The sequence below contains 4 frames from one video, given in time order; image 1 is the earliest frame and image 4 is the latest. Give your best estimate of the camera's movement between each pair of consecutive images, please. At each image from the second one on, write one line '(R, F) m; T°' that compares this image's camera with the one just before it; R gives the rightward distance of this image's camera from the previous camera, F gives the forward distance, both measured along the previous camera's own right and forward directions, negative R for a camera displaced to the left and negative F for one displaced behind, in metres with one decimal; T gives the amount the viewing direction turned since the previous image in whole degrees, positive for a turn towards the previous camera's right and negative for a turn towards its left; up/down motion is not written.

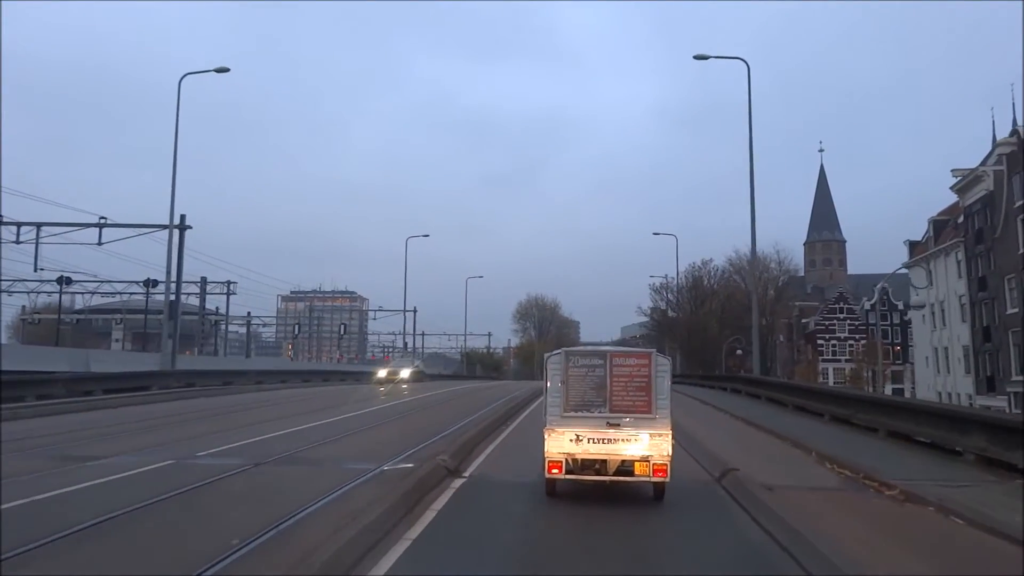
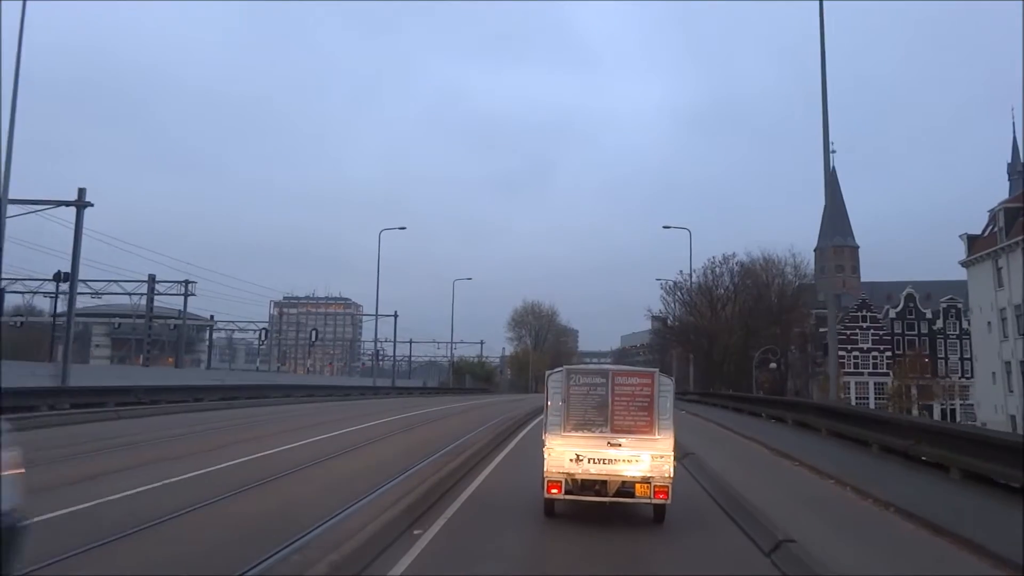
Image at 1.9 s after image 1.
(+0.1, +0.9) m; 0°
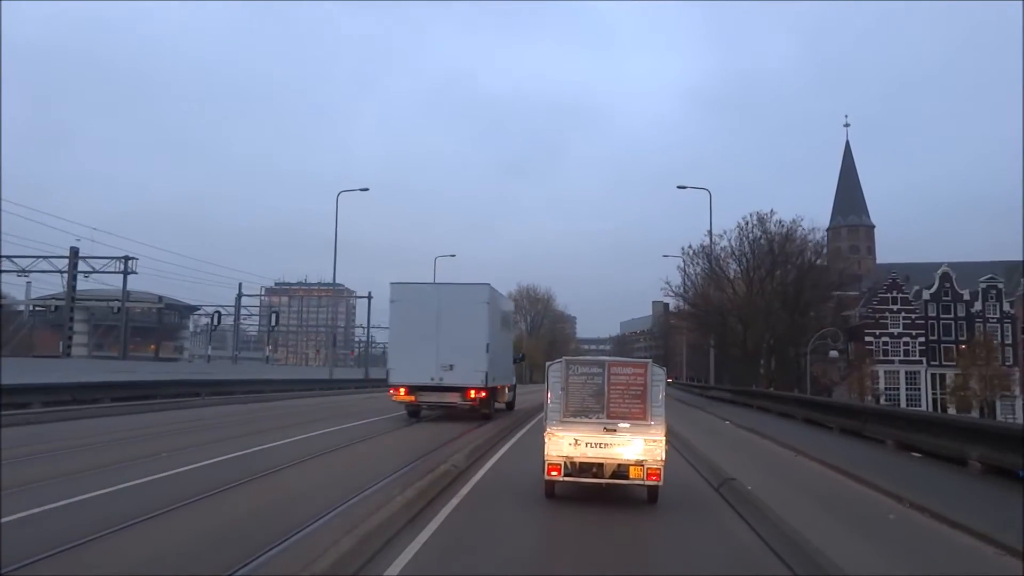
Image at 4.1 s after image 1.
(+0.1, +1.0) m; 0°
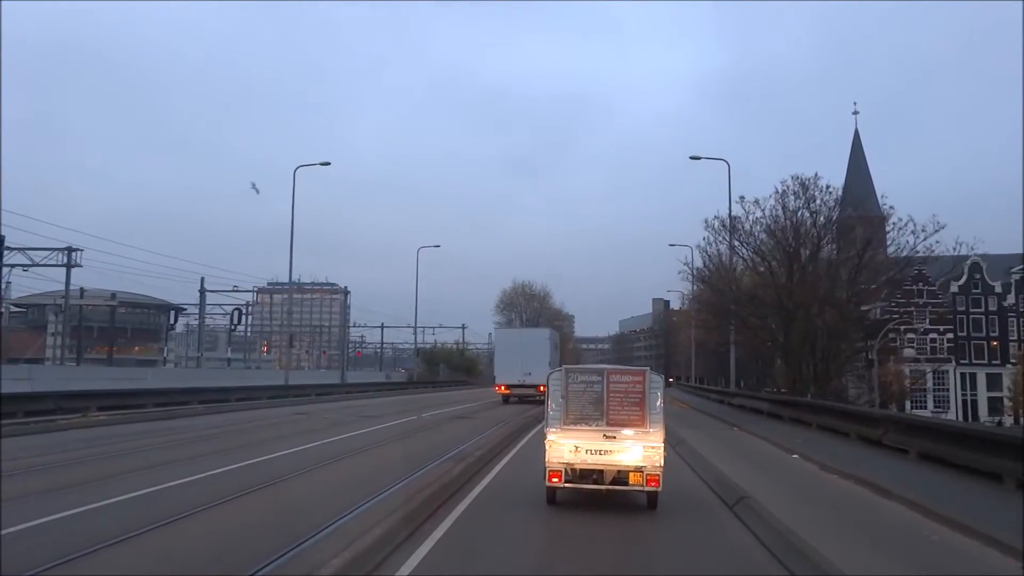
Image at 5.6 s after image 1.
(+0.1, +0.7) m; 0°
